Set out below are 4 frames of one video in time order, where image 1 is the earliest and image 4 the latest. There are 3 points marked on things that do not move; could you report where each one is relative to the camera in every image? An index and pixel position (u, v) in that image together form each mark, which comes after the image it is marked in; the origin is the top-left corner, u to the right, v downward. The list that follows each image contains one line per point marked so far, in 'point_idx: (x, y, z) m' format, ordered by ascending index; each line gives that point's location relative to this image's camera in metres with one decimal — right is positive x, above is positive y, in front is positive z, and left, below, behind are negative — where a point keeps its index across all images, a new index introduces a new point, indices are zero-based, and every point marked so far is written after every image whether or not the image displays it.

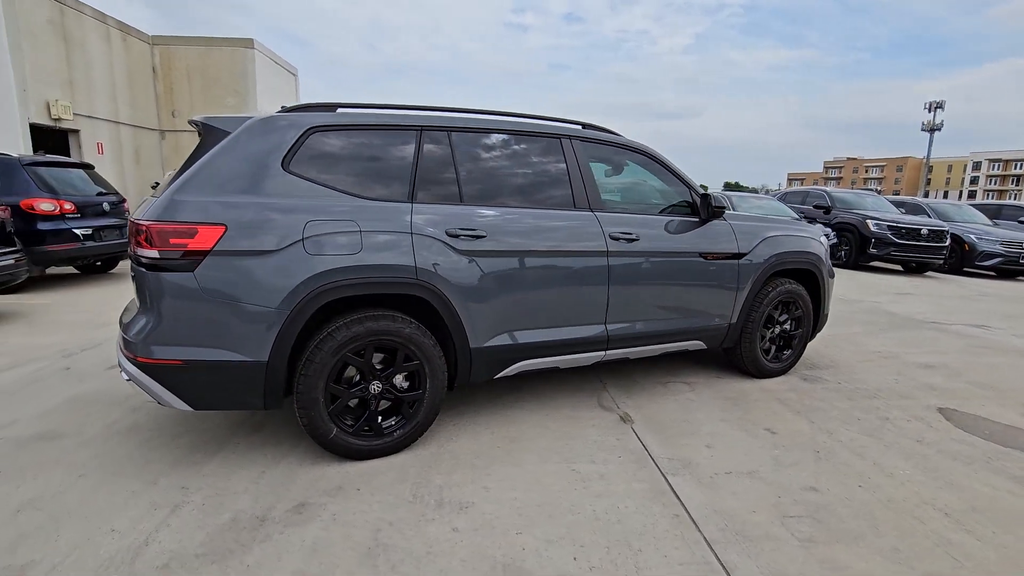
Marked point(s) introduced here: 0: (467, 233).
0: (-0.2, +0.3, +2.8) m
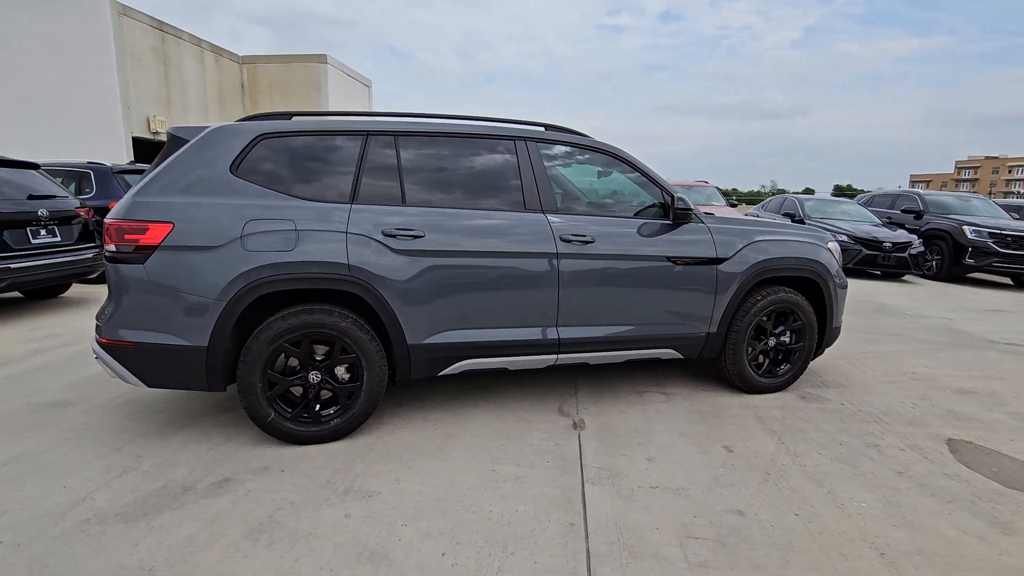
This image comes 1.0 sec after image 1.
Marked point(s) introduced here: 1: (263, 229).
0: (-0.6, +0.3, +2.9) m
1: (-1.3, +0.3, +2.7) m
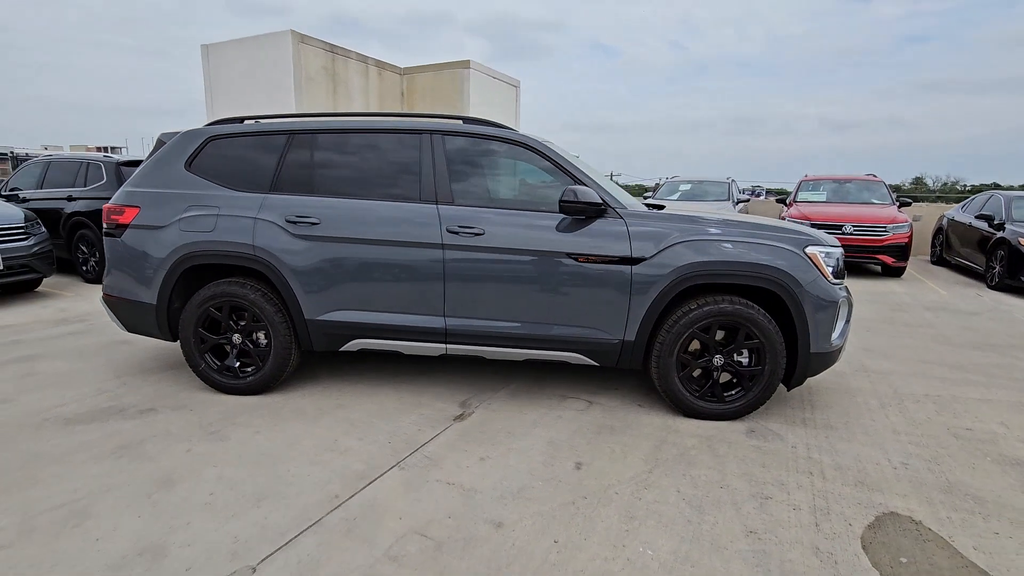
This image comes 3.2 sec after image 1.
0: (-1.3, +0.4, +3.3) m
1: (-2.0, +0.5, +3.3) m
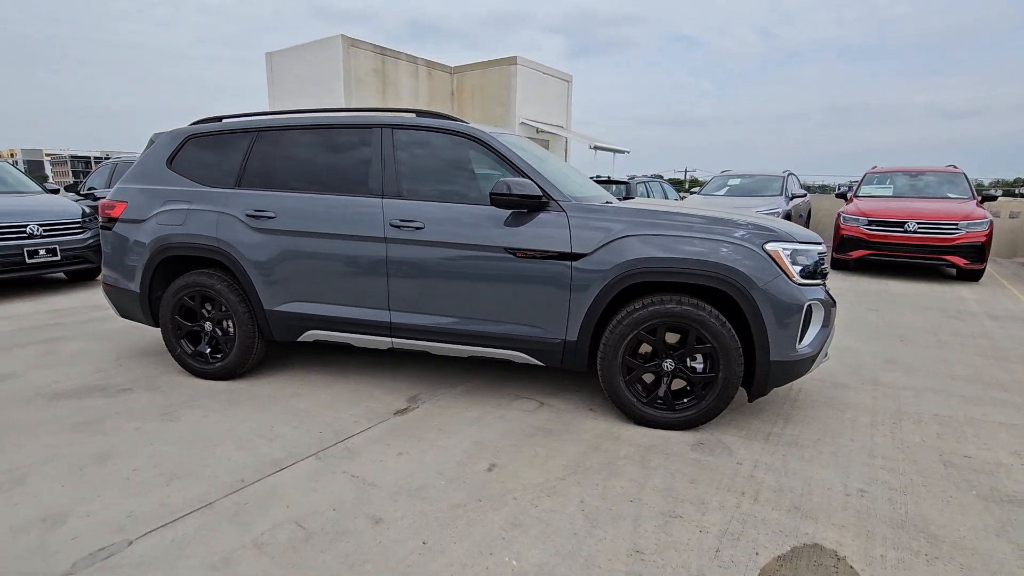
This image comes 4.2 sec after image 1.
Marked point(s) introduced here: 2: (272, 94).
0: (-1.6, +0.5, +3.4) m
1: (-2.3, +0.5, +3.6) m
2: (-6.3, +5.1, +13.6) m
